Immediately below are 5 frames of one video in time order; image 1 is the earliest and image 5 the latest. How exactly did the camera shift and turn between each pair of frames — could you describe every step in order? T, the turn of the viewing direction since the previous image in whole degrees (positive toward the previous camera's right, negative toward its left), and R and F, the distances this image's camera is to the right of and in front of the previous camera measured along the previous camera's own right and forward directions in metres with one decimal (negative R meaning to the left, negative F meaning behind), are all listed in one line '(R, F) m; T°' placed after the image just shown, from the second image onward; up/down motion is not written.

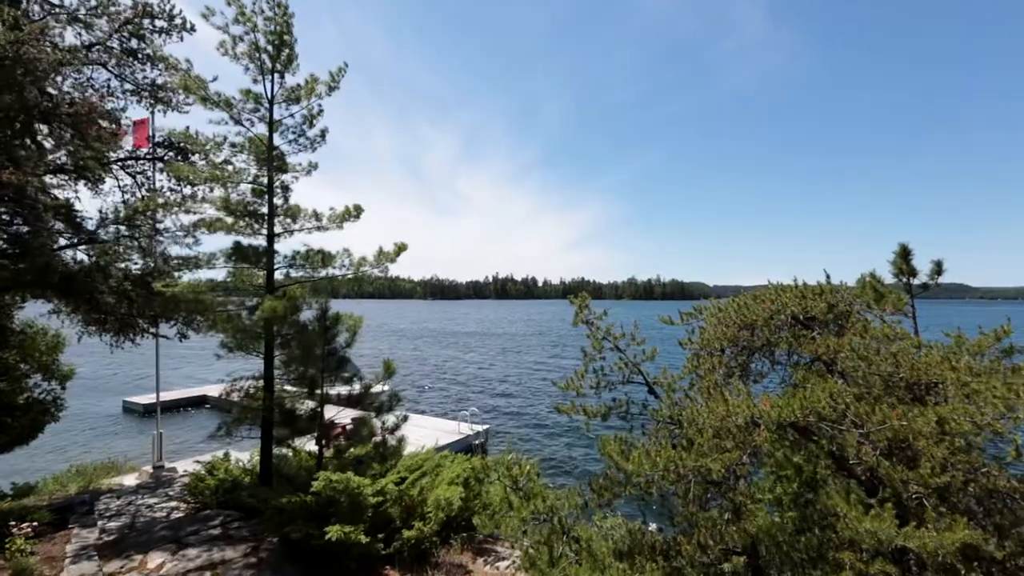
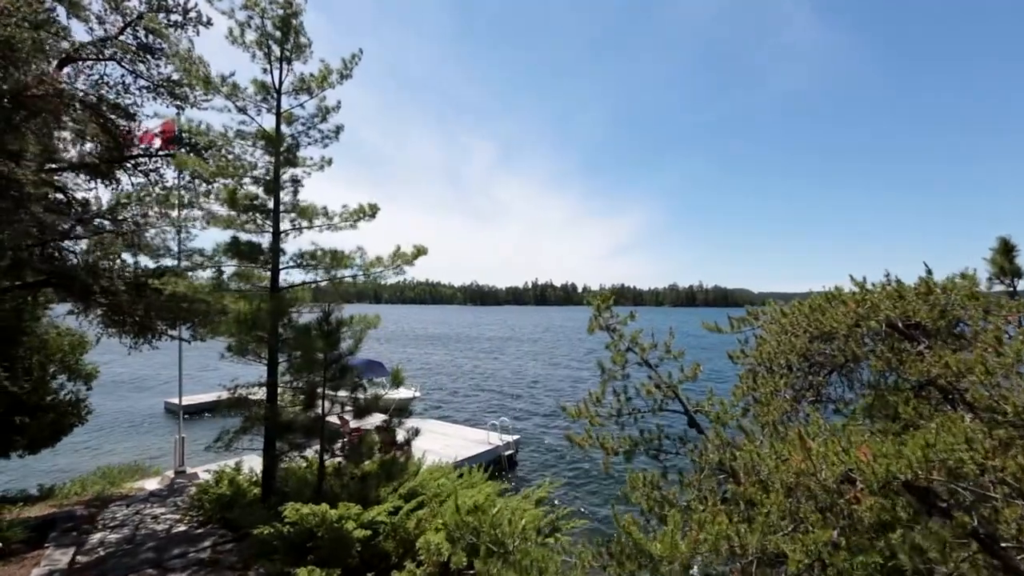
(+0.2, +0.8) m; -4°
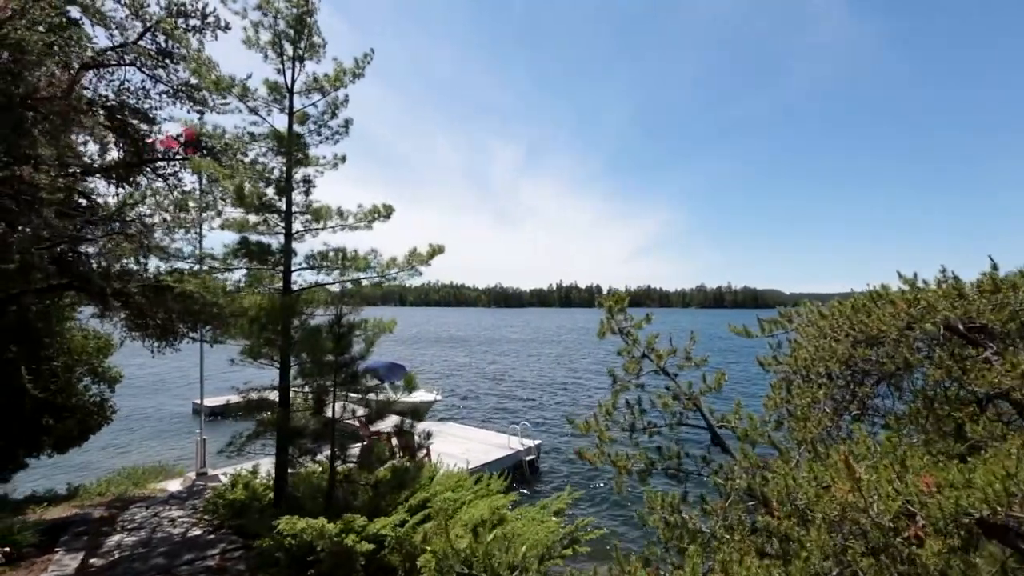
(+0.1, +0.3) m; -3°
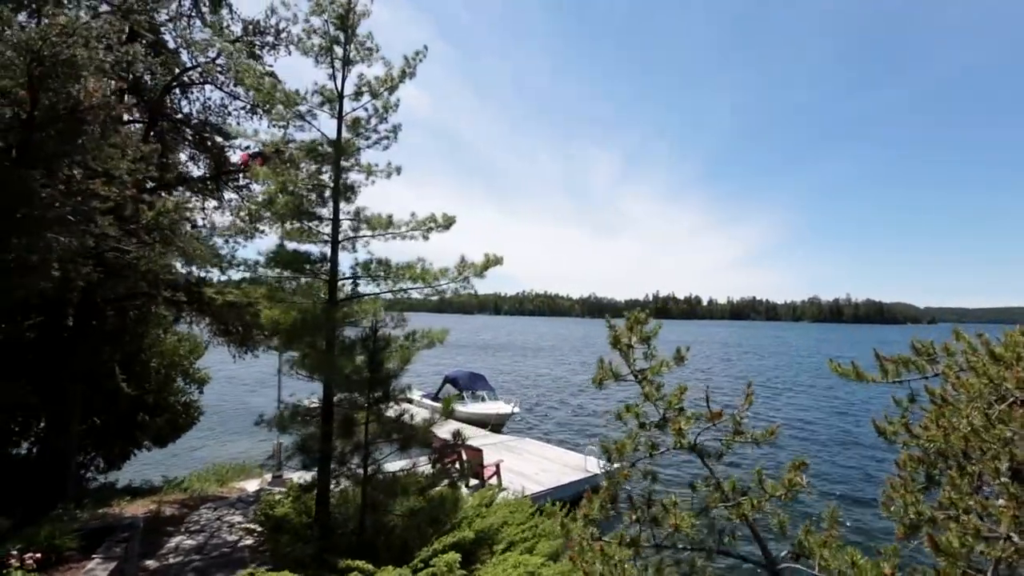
(+0.5, +0.9) m; -11°
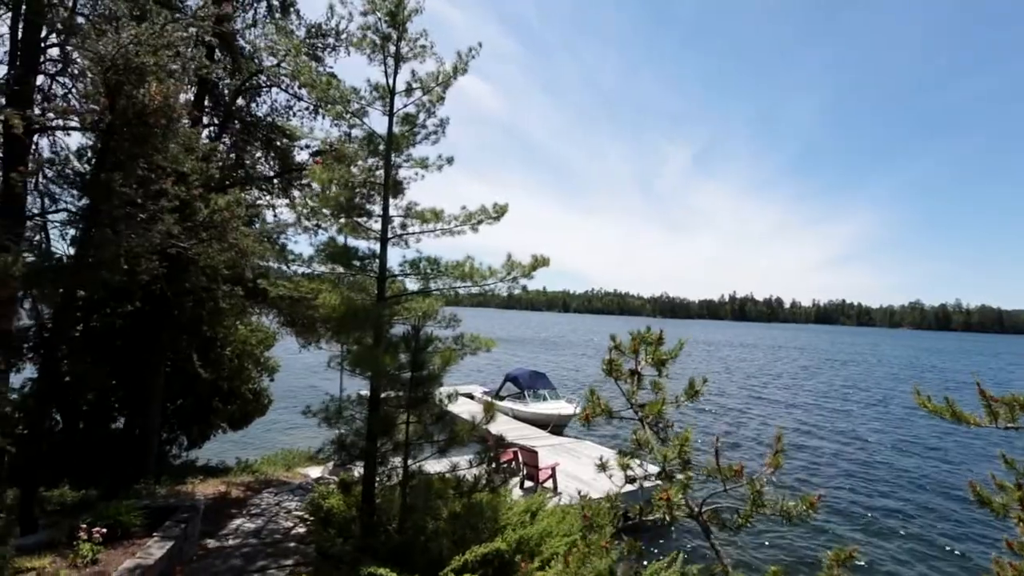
(+0.3, +0.3) m; -8°
